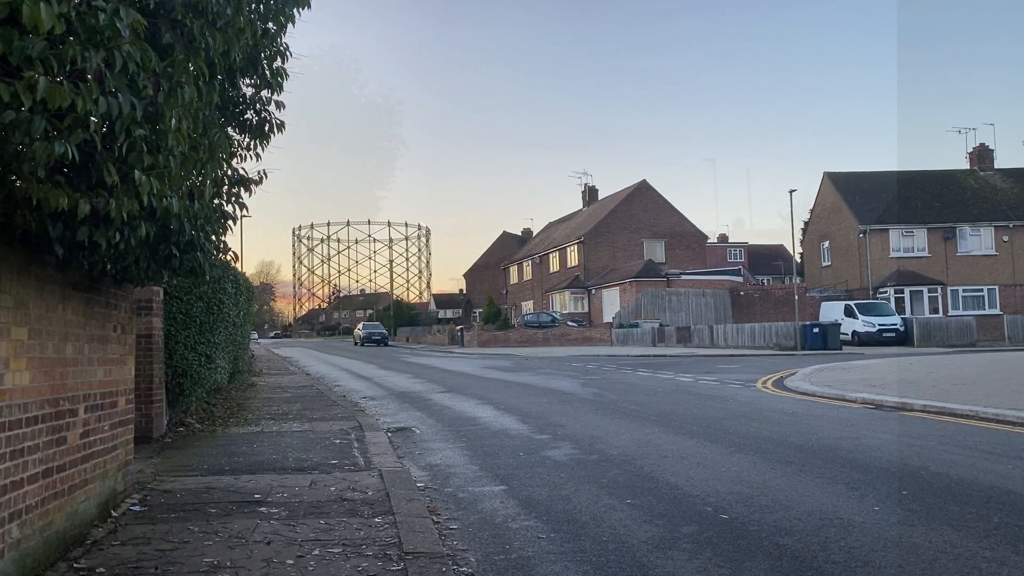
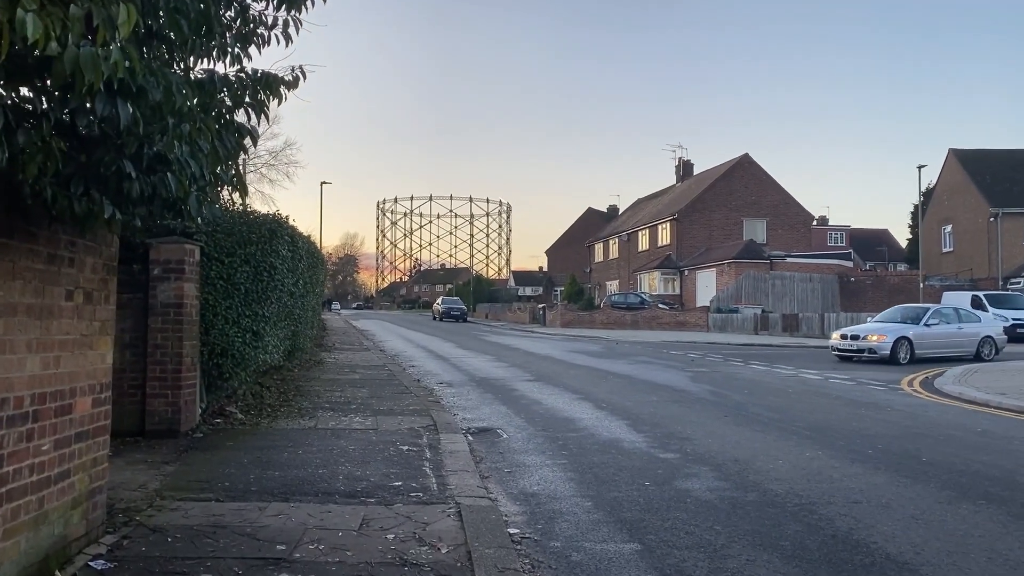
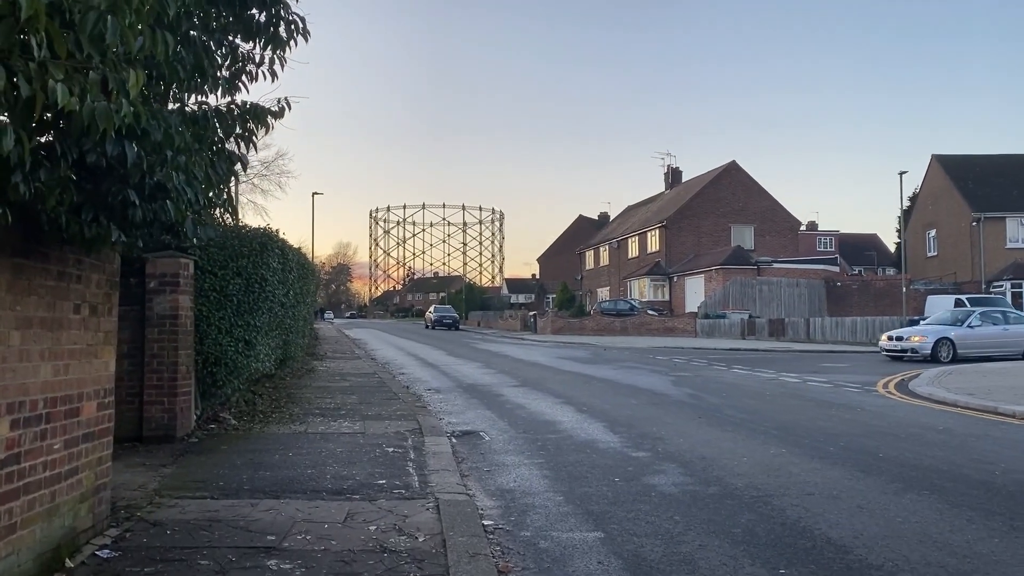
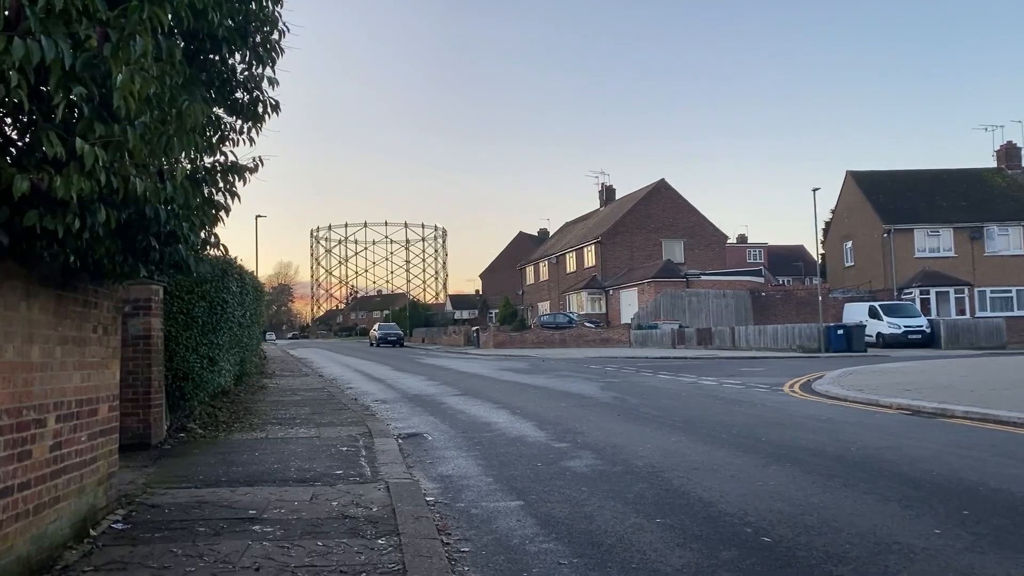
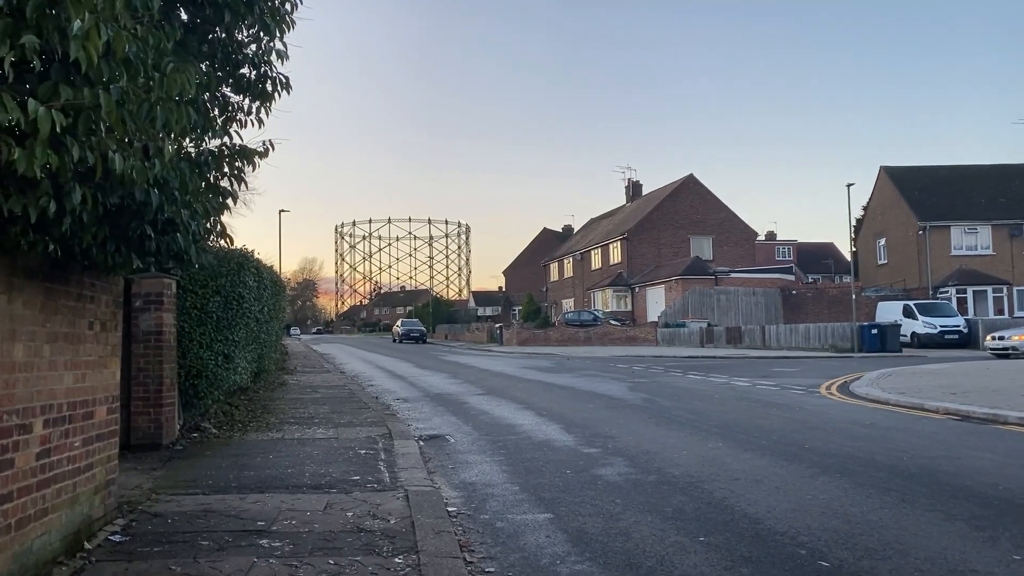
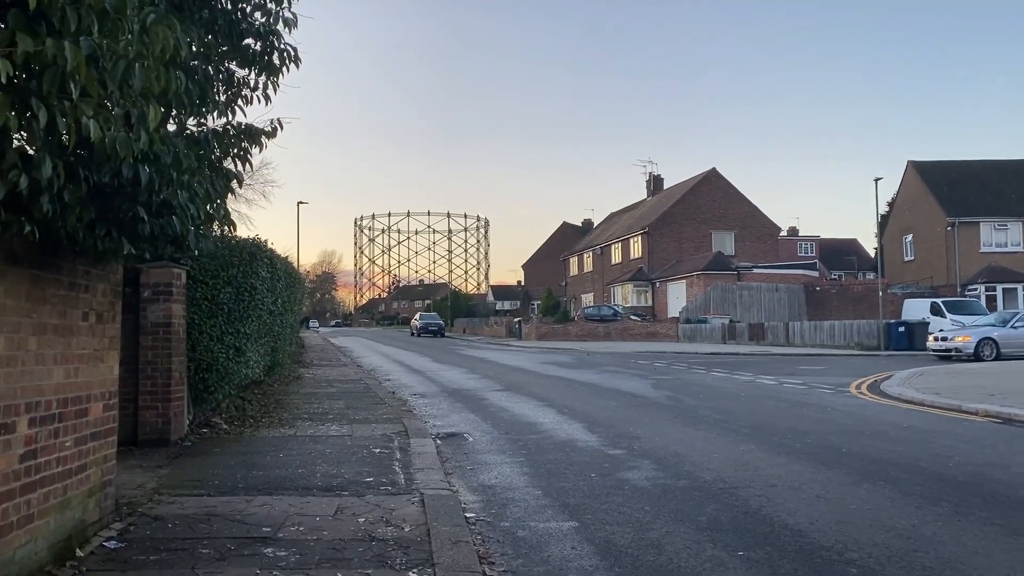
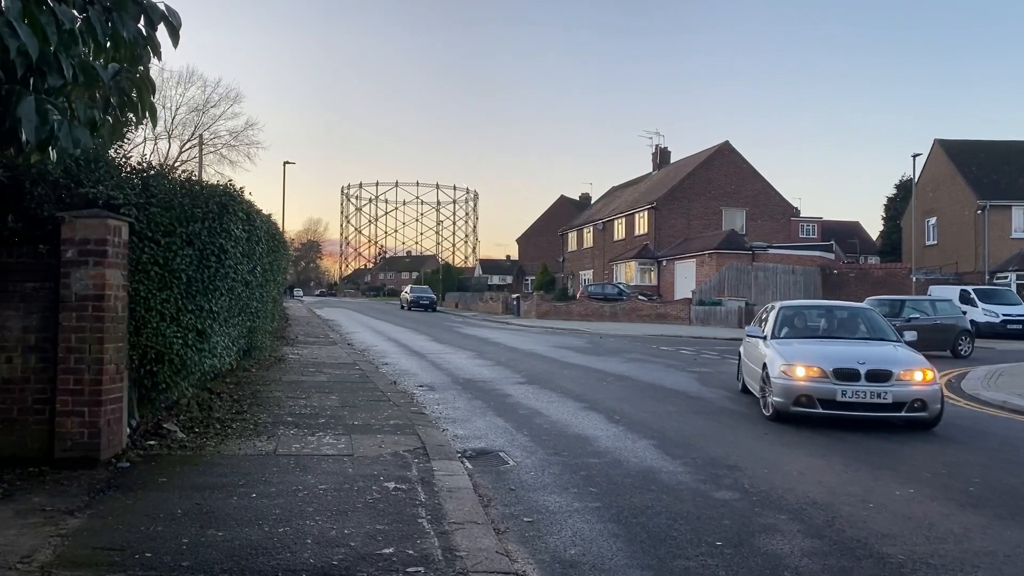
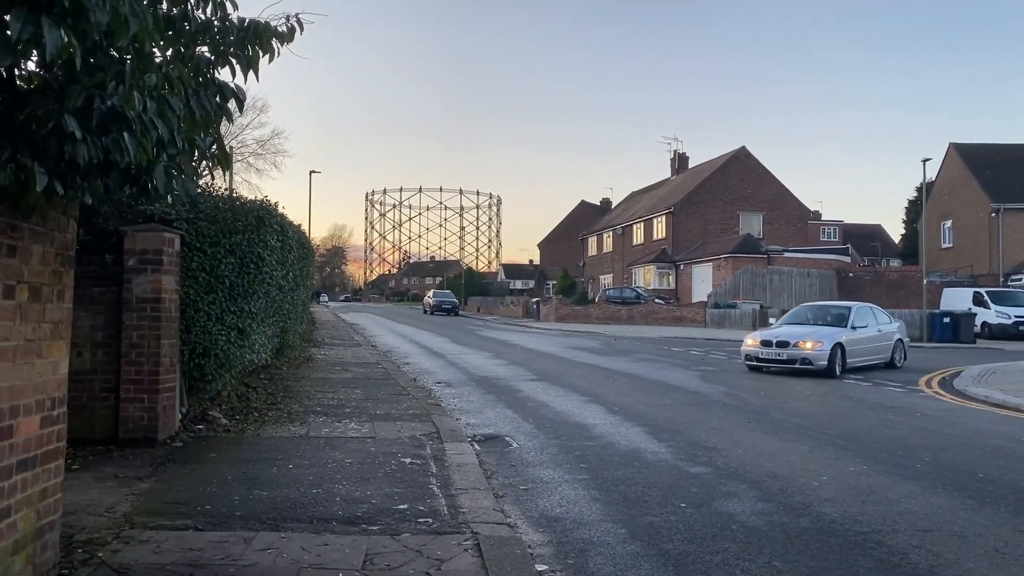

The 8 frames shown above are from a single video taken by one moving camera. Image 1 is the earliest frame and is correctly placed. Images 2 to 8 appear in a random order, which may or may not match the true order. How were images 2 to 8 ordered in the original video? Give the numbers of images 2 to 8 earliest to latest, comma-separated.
4, 5, 6, 3, 2, 8, 7
